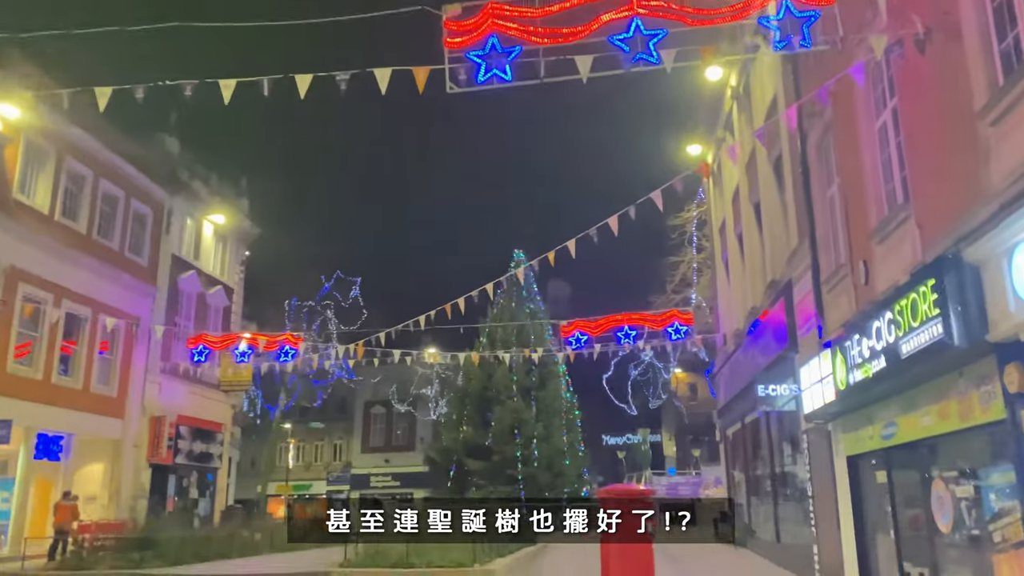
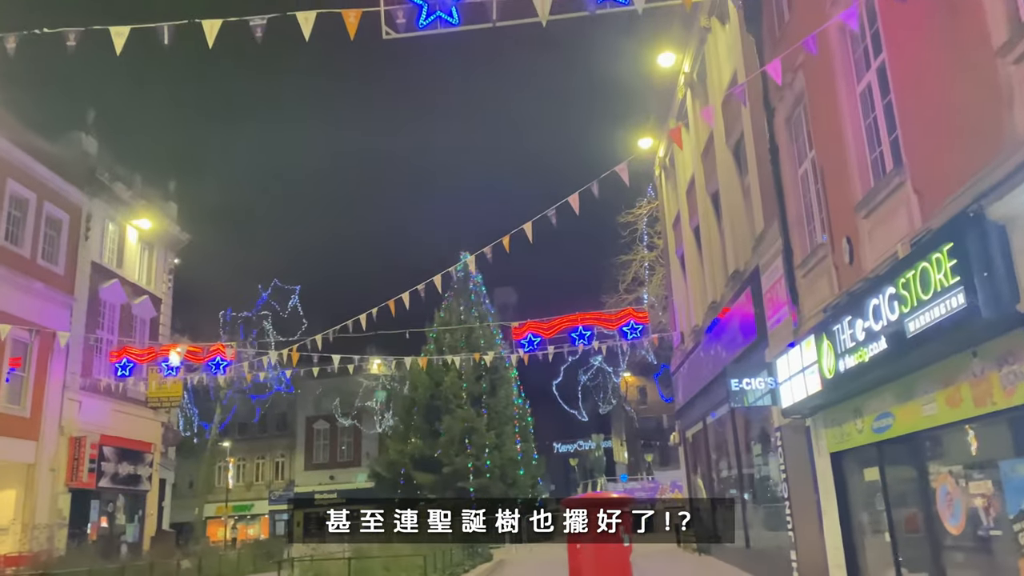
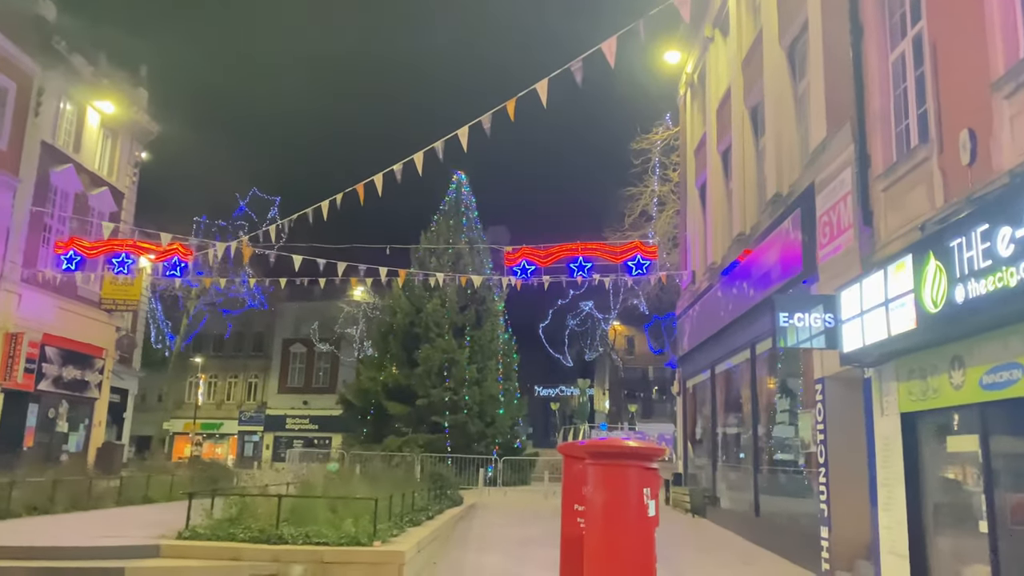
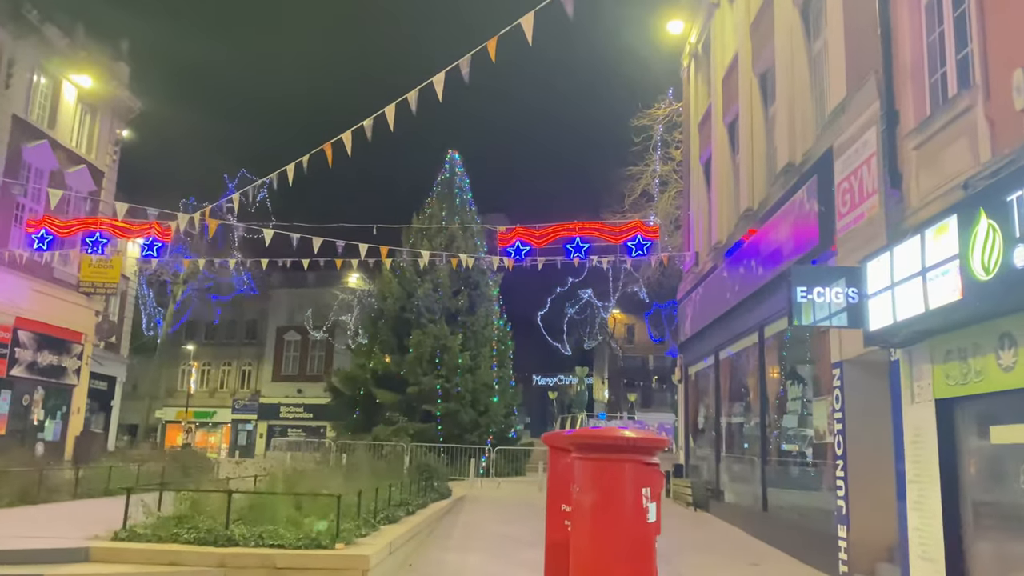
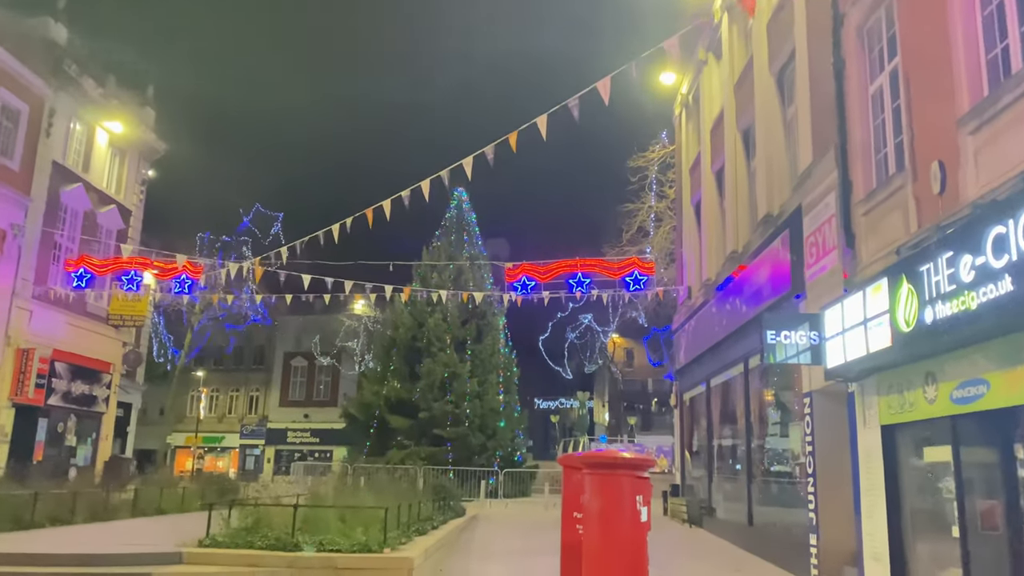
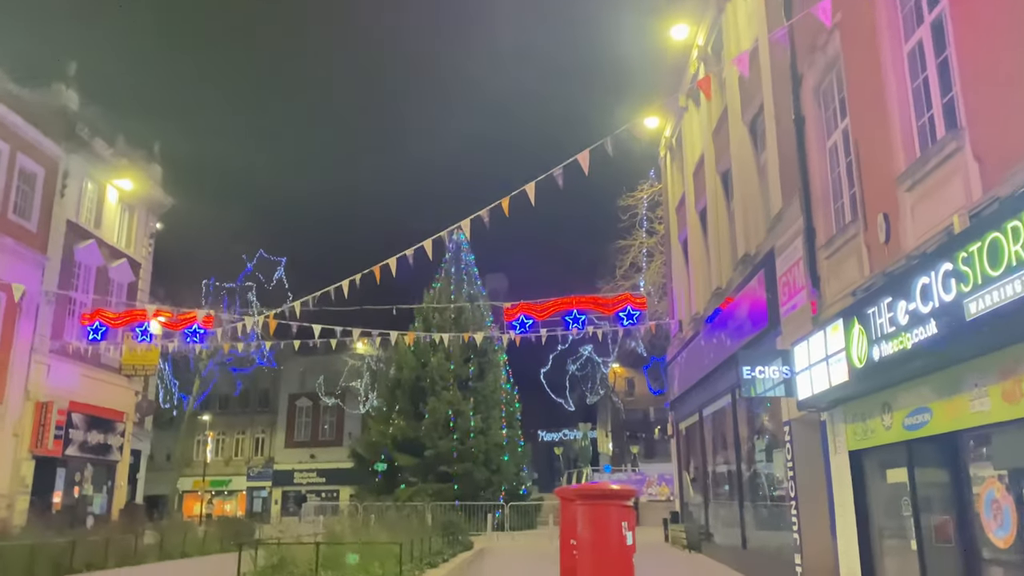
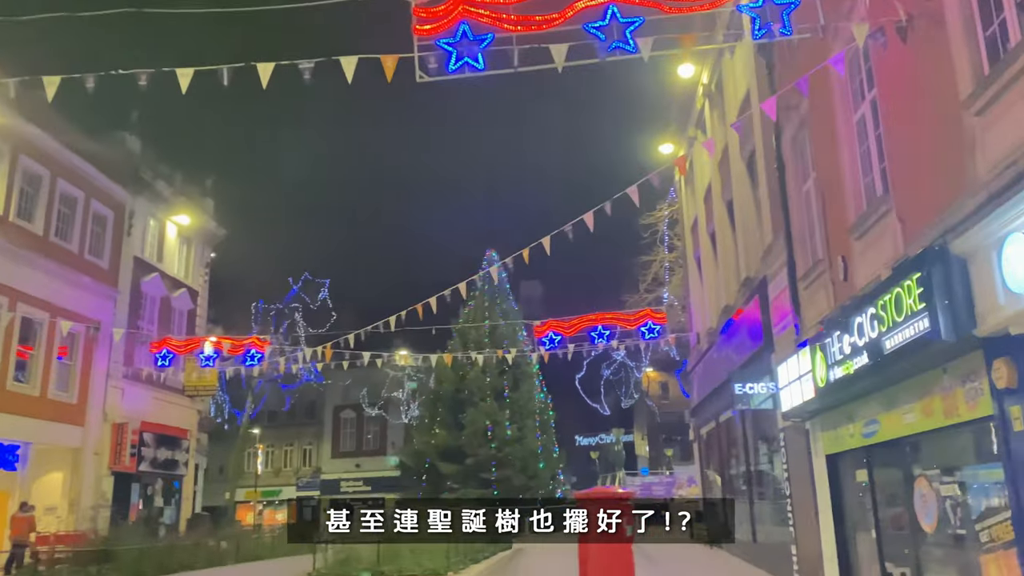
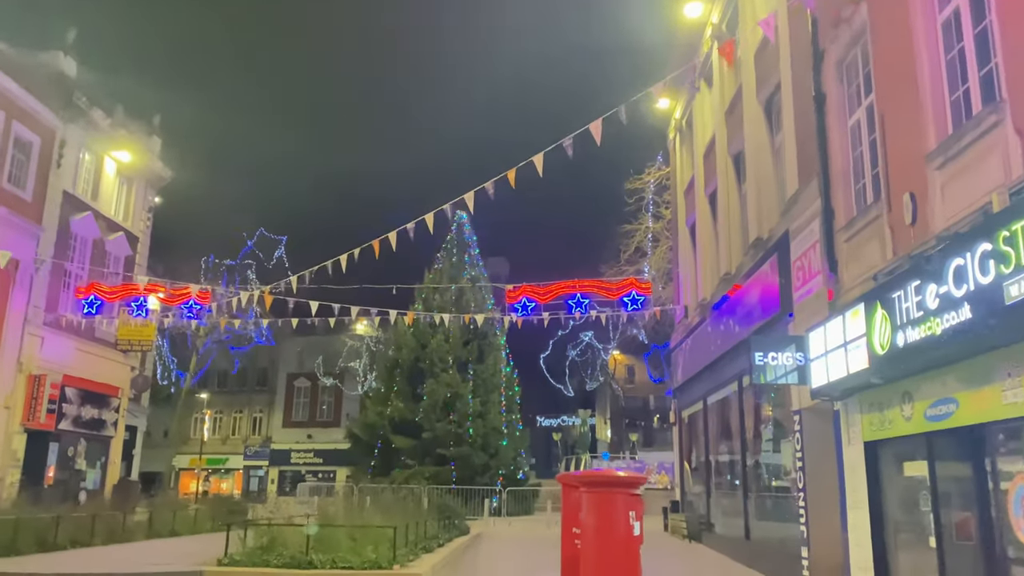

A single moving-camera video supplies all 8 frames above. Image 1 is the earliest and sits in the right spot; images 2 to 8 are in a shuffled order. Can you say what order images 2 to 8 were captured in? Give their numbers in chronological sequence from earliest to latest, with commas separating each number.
7, 2, 6, 8, 5, 3, 4
